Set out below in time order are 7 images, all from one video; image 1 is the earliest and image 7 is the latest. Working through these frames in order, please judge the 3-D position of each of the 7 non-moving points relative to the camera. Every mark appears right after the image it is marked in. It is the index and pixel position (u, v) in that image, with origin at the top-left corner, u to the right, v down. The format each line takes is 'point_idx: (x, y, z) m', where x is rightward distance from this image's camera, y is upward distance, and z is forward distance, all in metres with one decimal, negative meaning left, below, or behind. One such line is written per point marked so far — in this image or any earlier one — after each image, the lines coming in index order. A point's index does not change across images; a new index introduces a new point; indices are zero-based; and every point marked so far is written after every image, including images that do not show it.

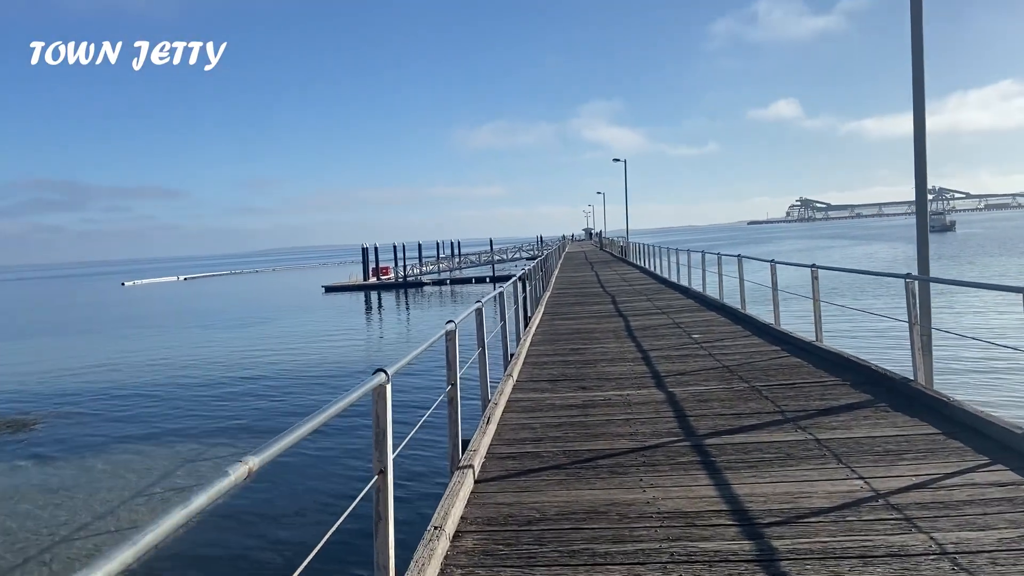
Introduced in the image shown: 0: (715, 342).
0: (+2.5, -0.7, +9.5) m
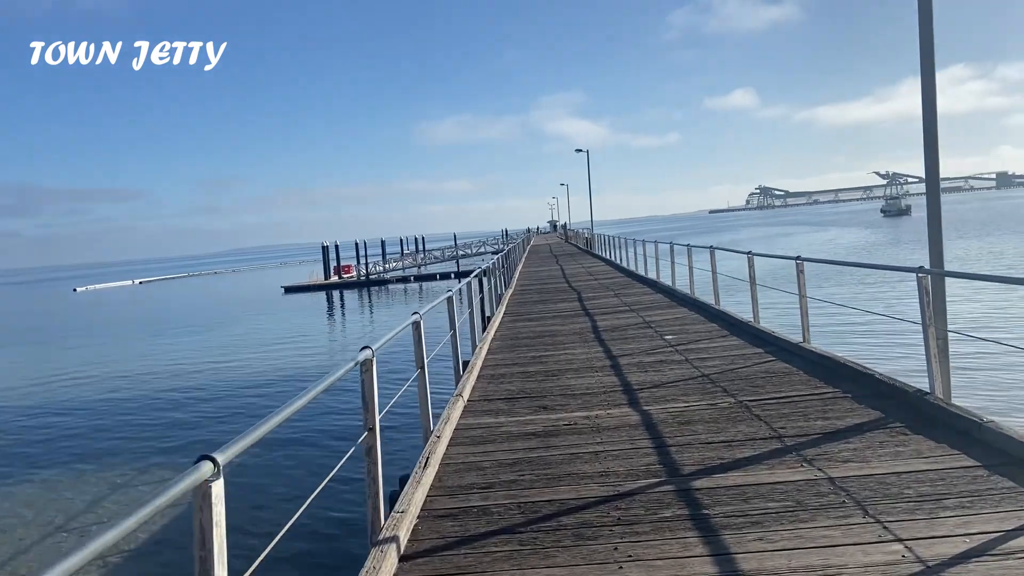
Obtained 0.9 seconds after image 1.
0: (+2.0, -0.6, +8.6) m
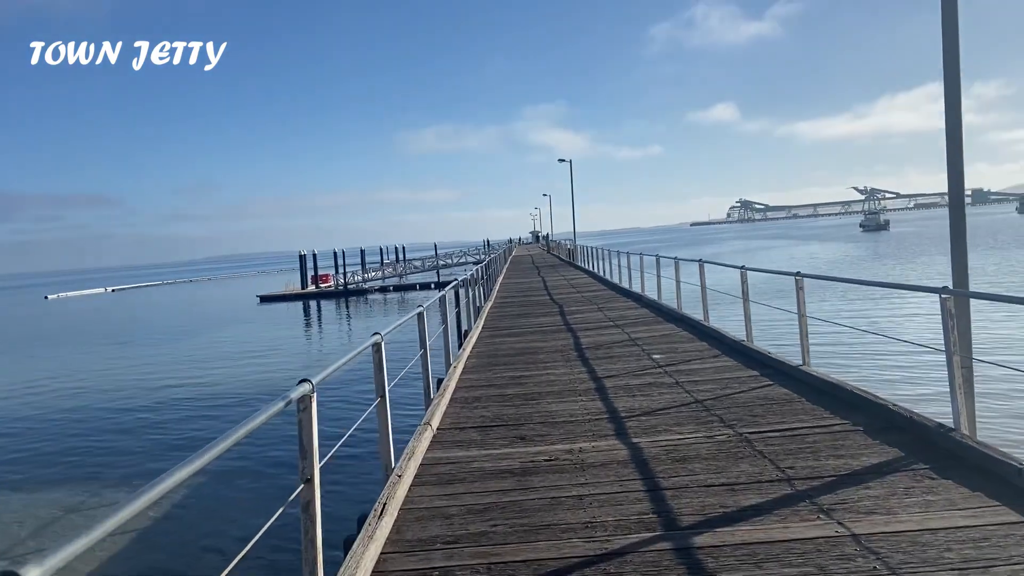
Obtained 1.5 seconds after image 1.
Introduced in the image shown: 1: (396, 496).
0: (+1.8, -0.8, +8.0) m
1: (-0.6, -1.1, +4.2) m
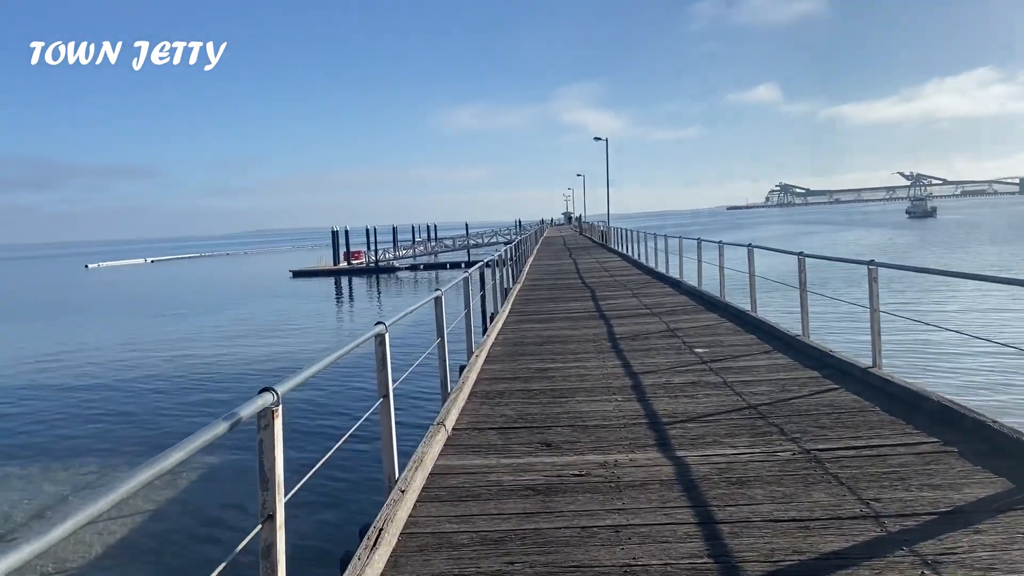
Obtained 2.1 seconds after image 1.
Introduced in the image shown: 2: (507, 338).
0: (+2.0, -0.7, +7.2) m
1: (-0.5, -1.0, +3.5) m
2: (-0.1, -0.7, +10.8) m
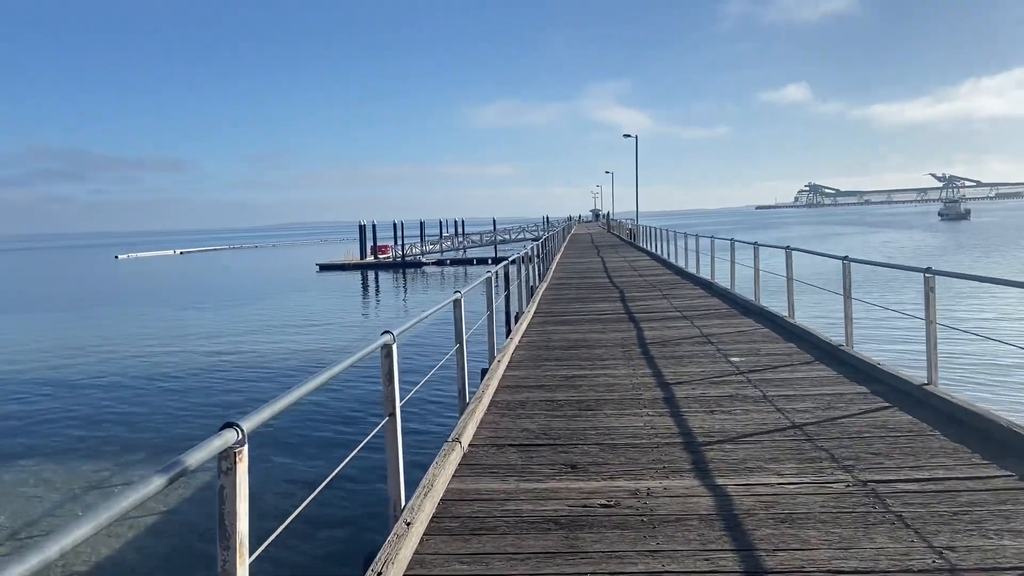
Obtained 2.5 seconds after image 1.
0: (+2.2, -0.7, +6.7) m
1: (-0.5, -1.1, +3.1) m
2: (+0.3, -0.7, +10.4) m
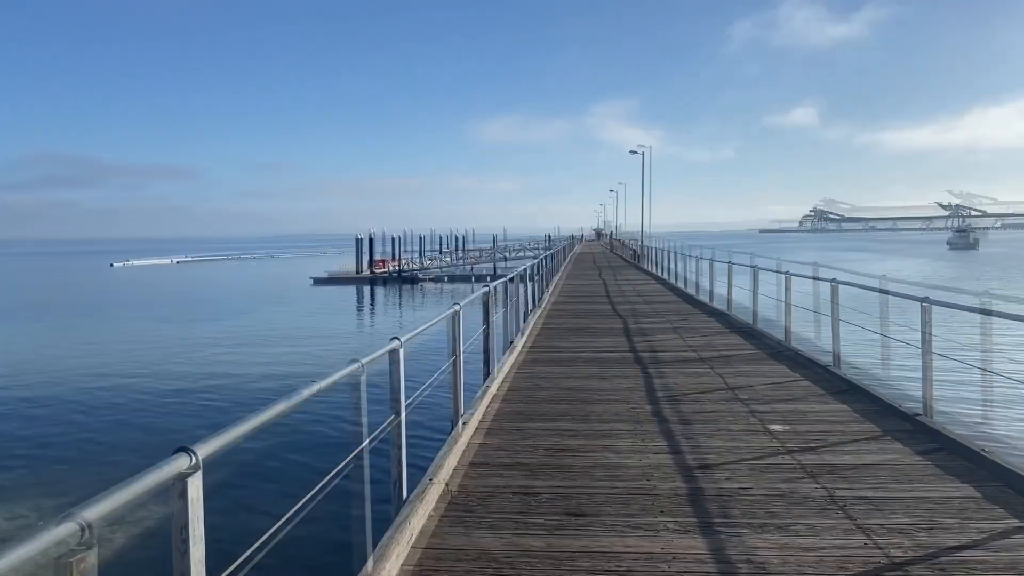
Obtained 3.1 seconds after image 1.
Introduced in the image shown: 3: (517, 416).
0: (+2.0, -1.1, +5.0) m
1: (-0.7, -1.2, +1.3) m
2: (+0.1, -1.1, +8.6) m
3: (0.0, -1.1, +6.3) m
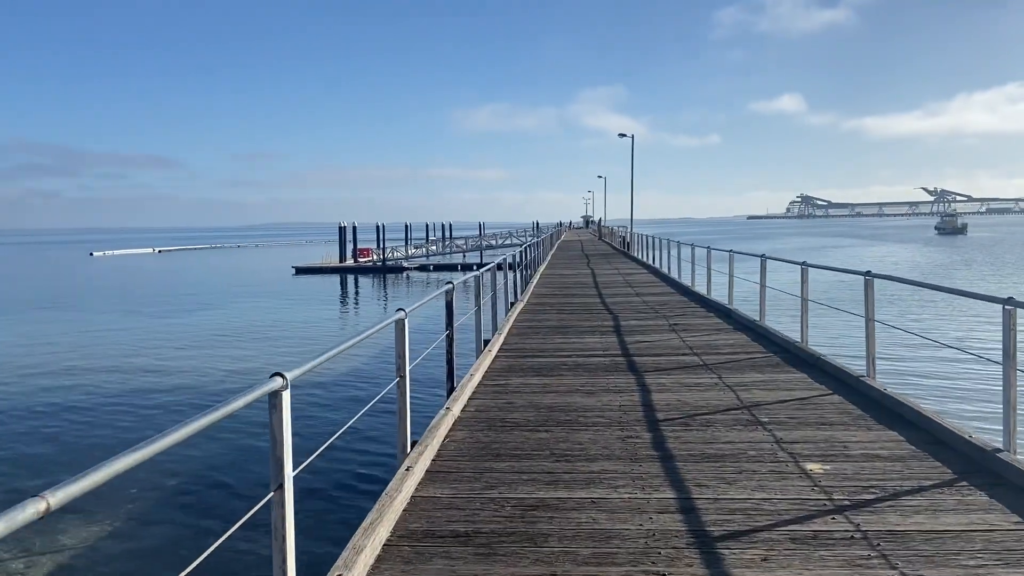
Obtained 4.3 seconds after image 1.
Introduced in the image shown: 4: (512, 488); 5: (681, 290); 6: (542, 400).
0: (+1.8, -1.1, +3.7) m
1: (-0.8, -1.3, 0.0) m
2: (-0.2, -1.0, +7.3) m
3: (-0.3, -1.1, +5.0) m
4: (0.0, -1.1, +4.3) m
5: (+3.4, -0.2, +15.1) m
6: (+0.3, -1.0, +6.3) m
